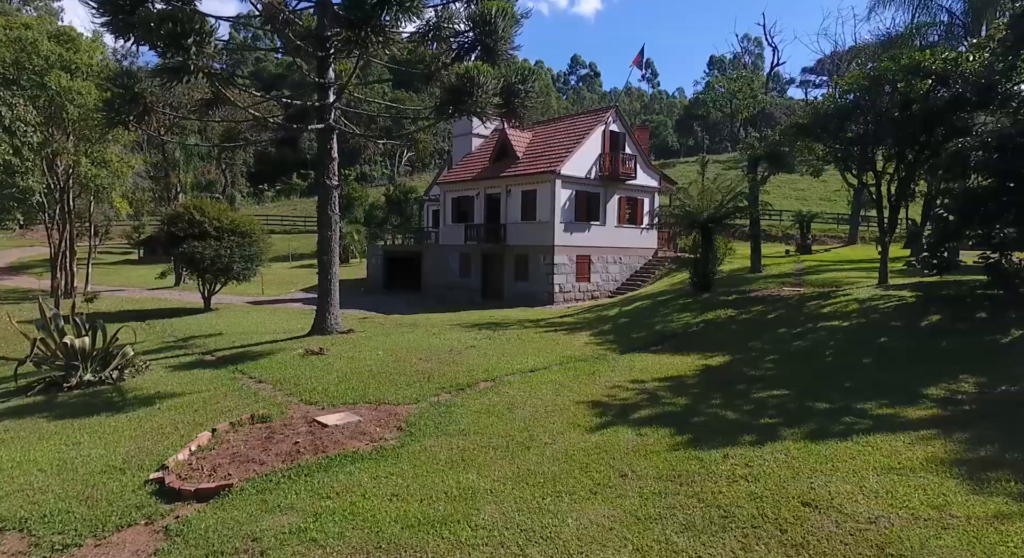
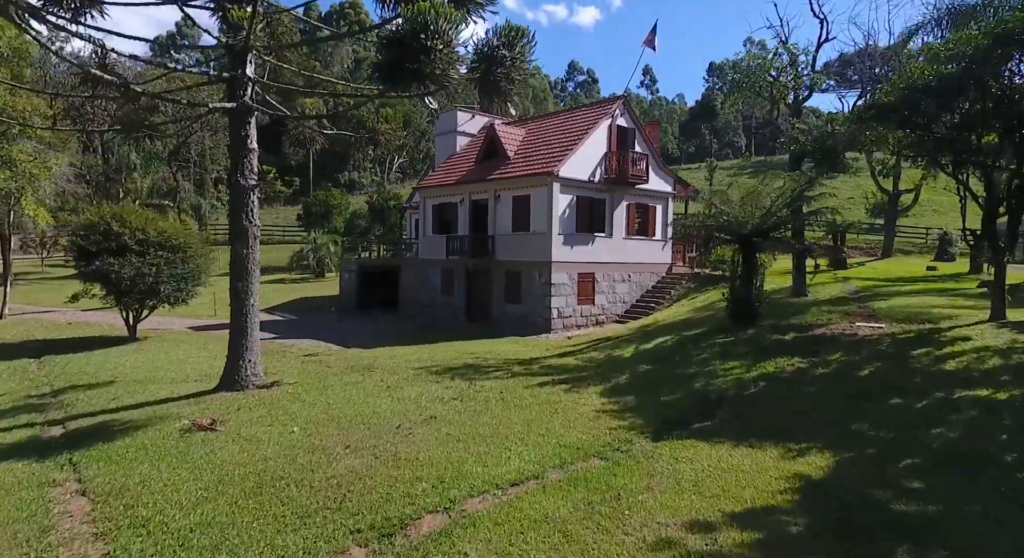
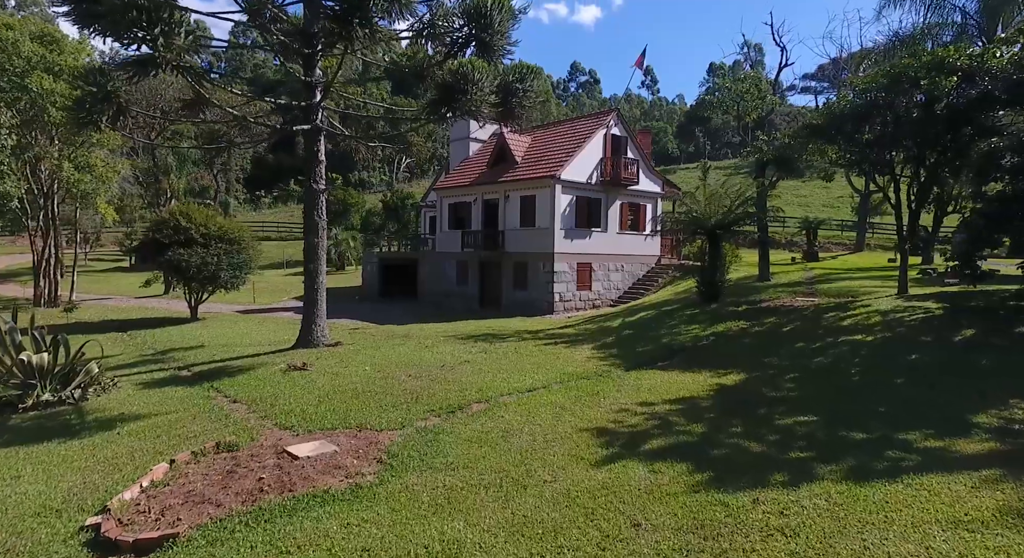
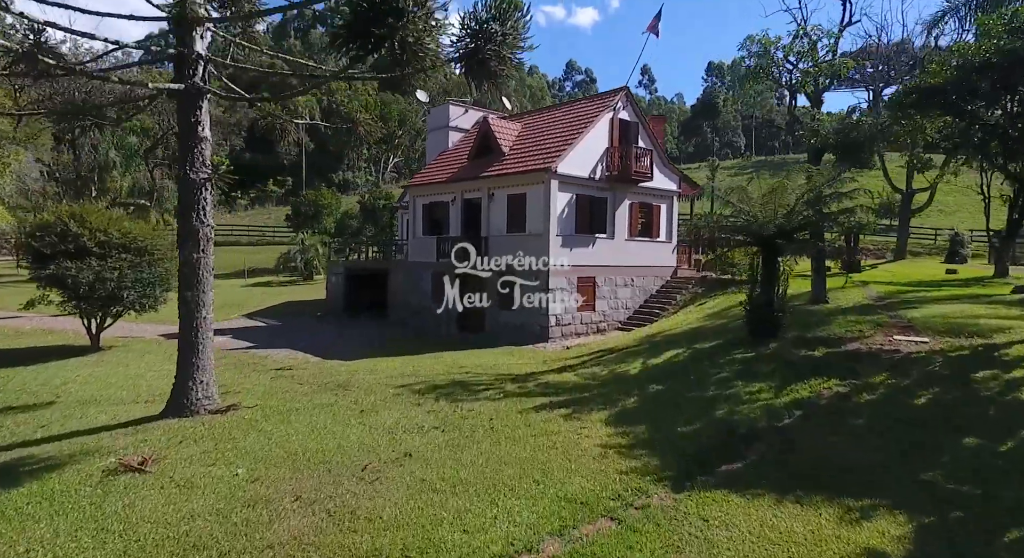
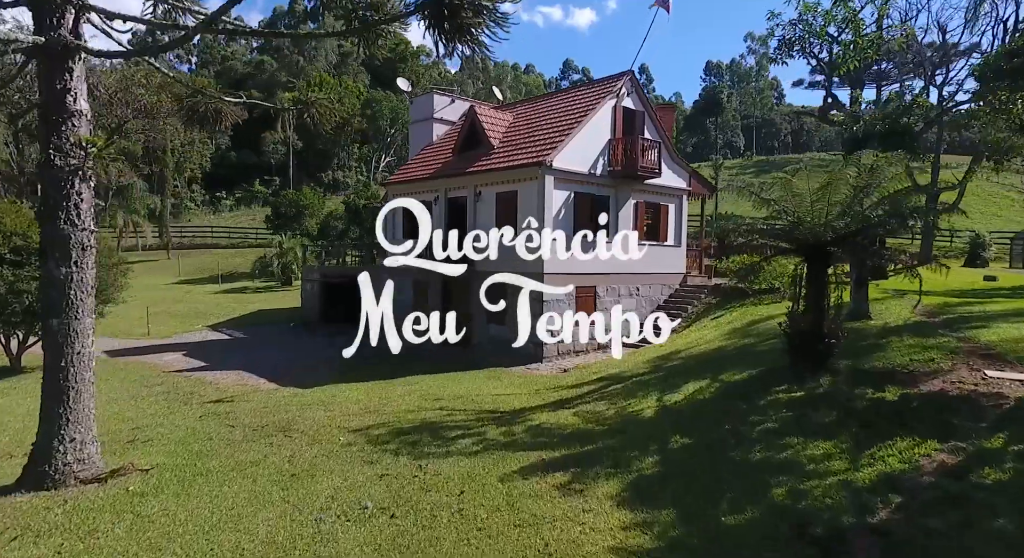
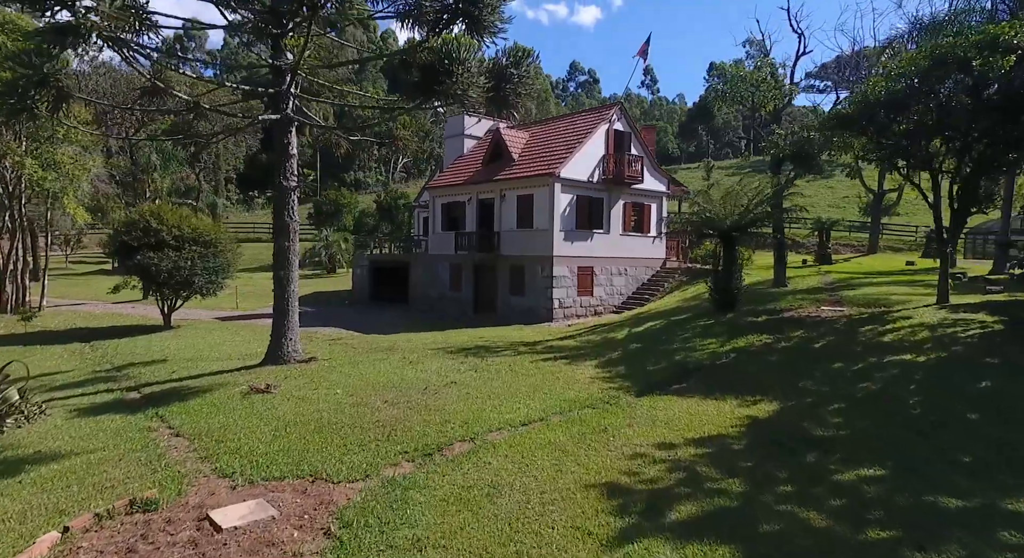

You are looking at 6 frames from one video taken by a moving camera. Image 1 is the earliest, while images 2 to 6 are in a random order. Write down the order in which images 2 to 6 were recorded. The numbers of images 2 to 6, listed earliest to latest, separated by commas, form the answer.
3, 6, 2, 4, 5
